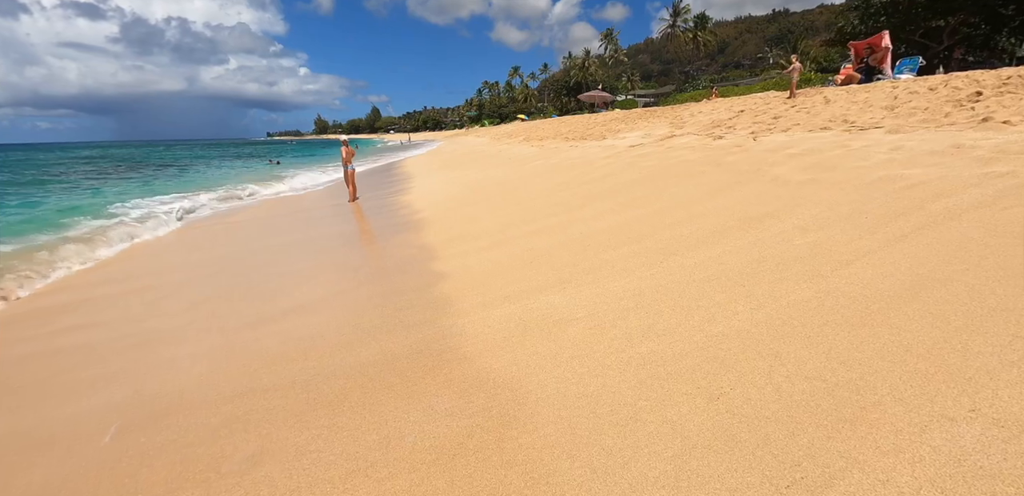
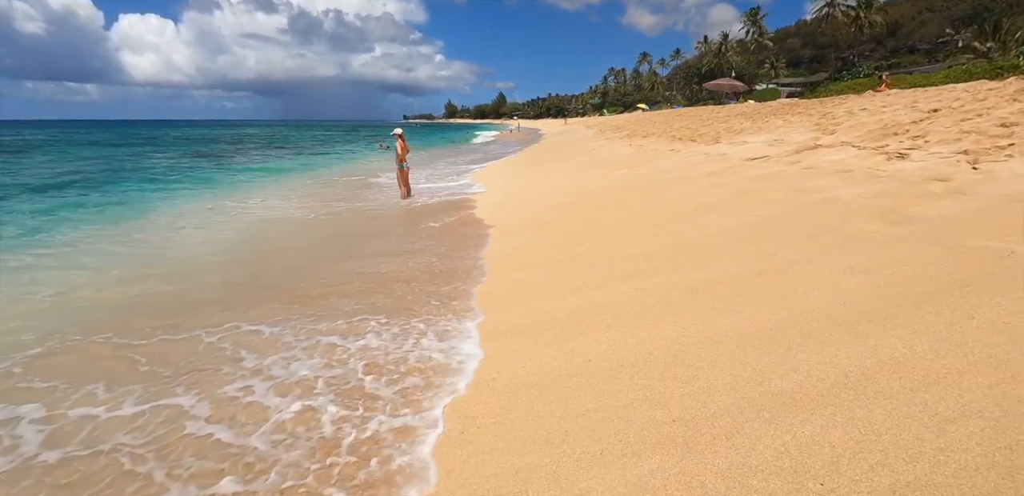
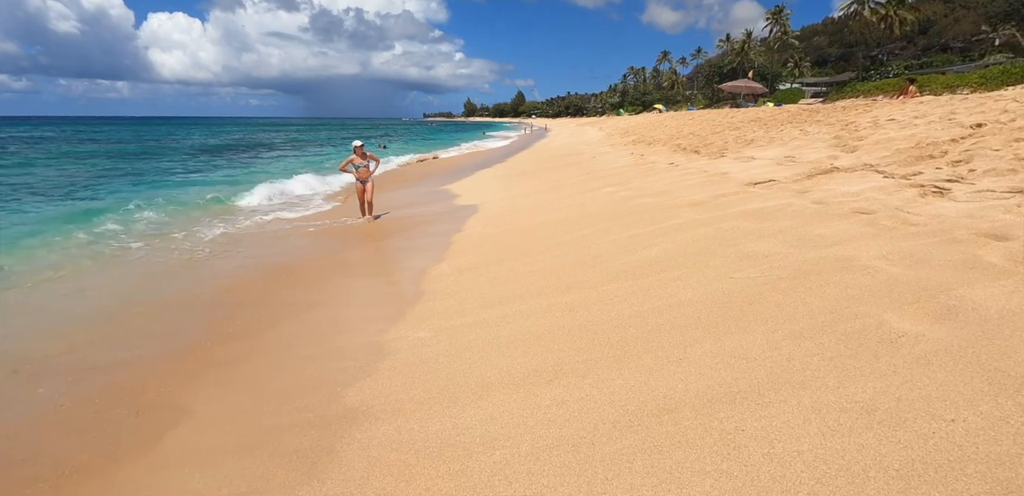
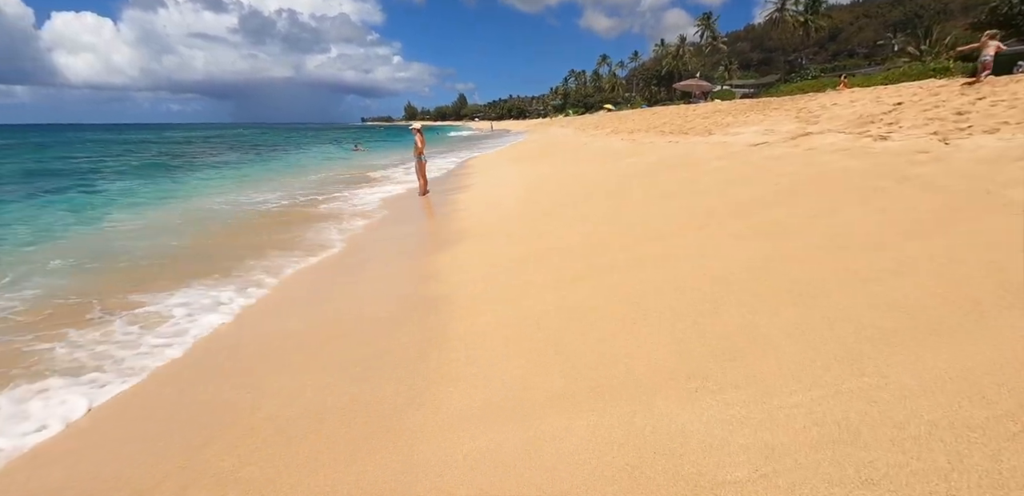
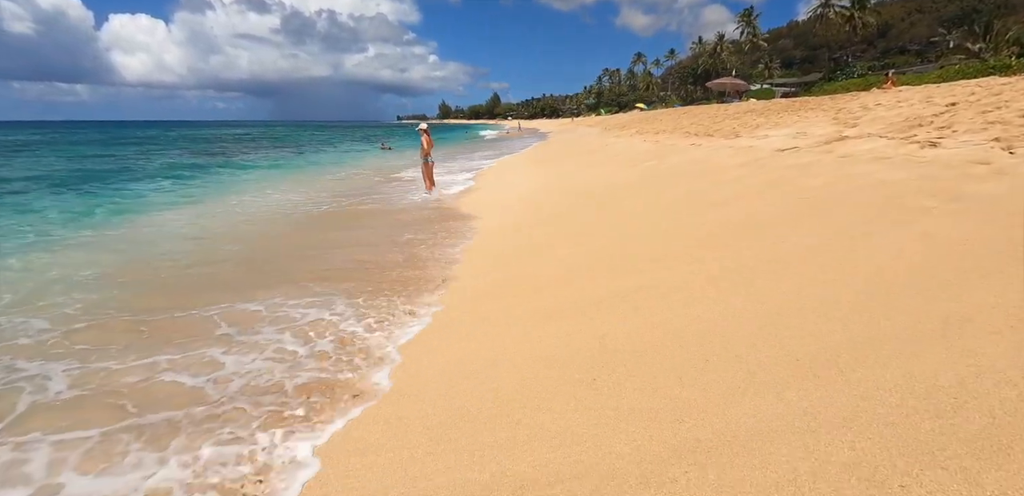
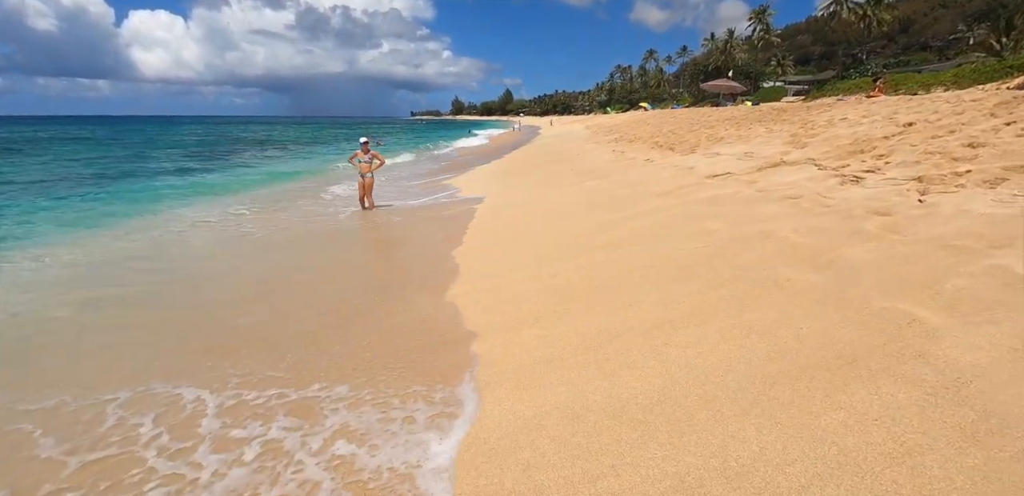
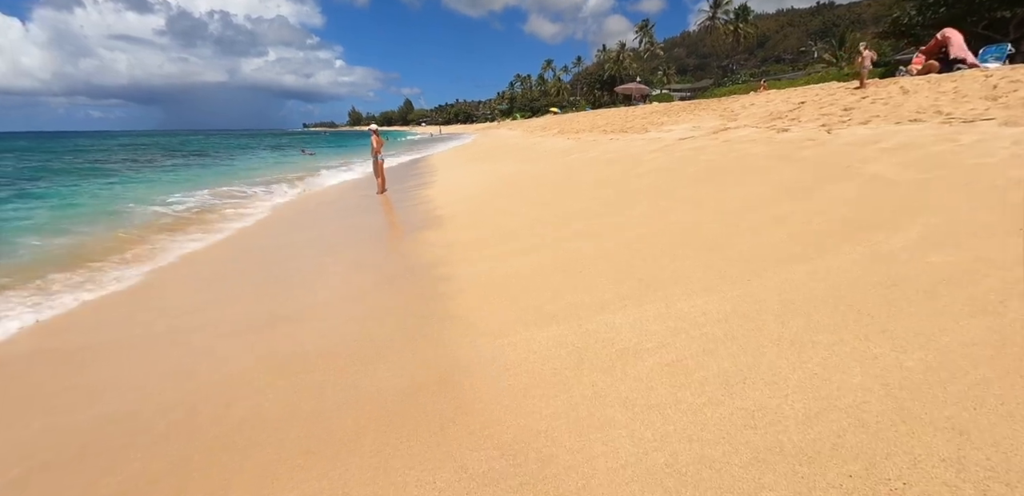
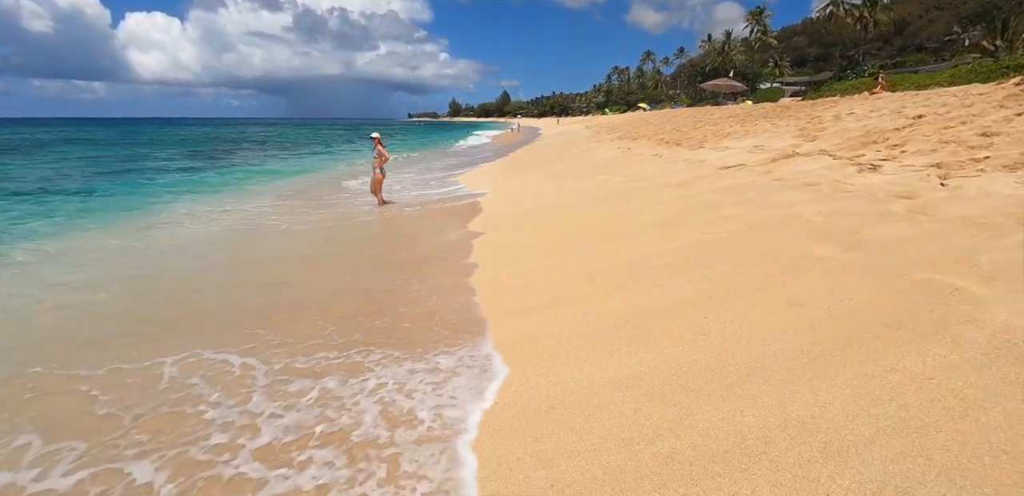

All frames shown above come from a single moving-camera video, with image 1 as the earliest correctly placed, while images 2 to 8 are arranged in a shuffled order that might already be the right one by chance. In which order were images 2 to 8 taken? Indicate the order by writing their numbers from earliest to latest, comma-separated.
7, 4, 5, 2, 8, 6, 3
